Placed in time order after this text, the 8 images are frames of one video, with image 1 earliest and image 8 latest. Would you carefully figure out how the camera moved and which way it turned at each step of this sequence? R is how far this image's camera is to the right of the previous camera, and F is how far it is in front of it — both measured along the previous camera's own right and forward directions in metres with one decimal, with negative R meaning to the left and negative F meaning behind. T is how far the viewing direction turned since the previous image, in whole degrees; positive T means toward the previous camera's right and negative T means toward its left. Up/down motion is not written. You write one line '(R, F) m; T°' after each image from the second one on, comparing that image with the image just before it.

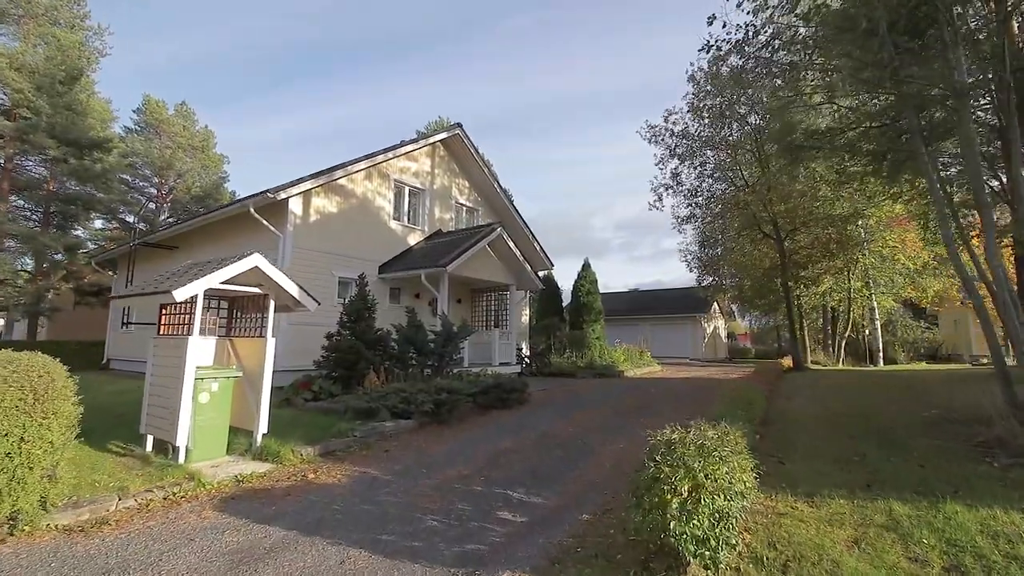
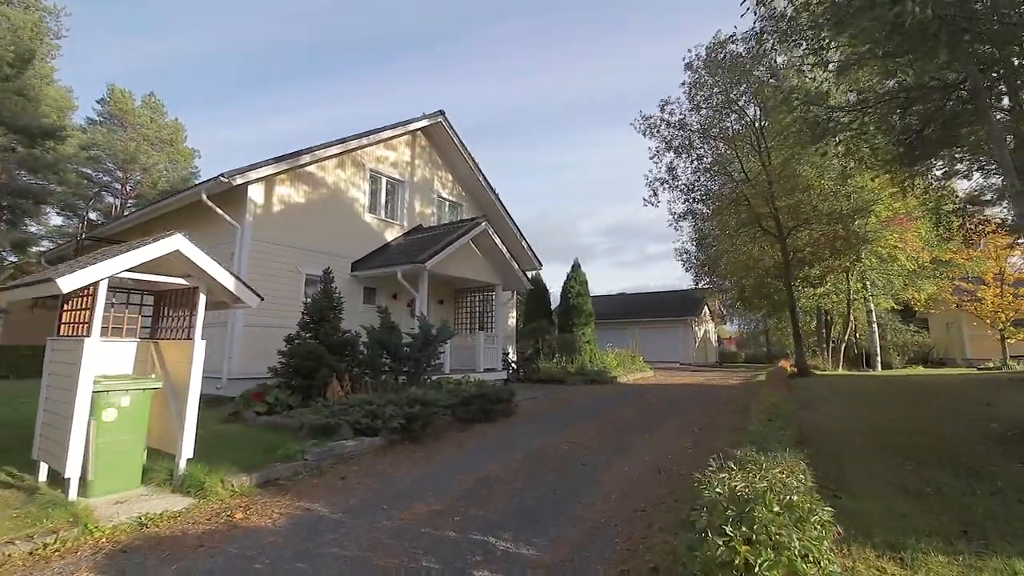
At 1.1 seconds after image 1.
(0.0, +1.3) m; +2°
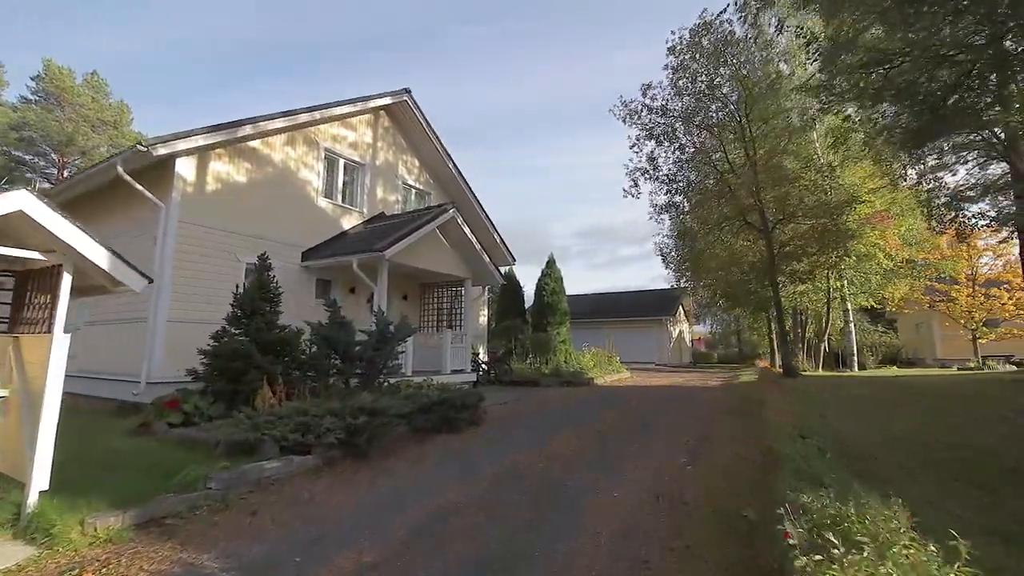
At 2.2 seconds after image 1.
(+0.1, +1.3) m; +3°
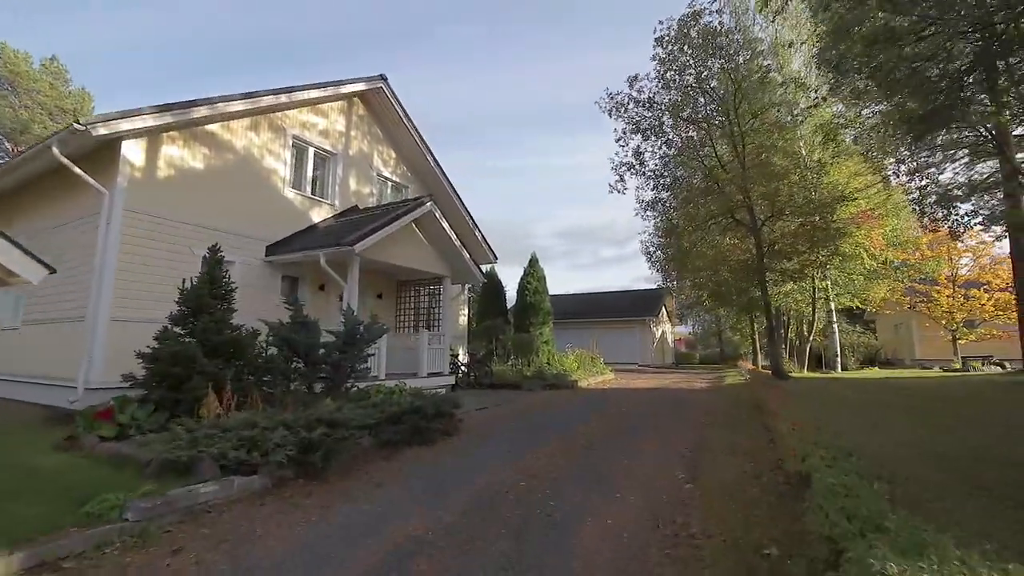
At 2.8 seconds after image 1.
(0.0, +0.7) m; +2°
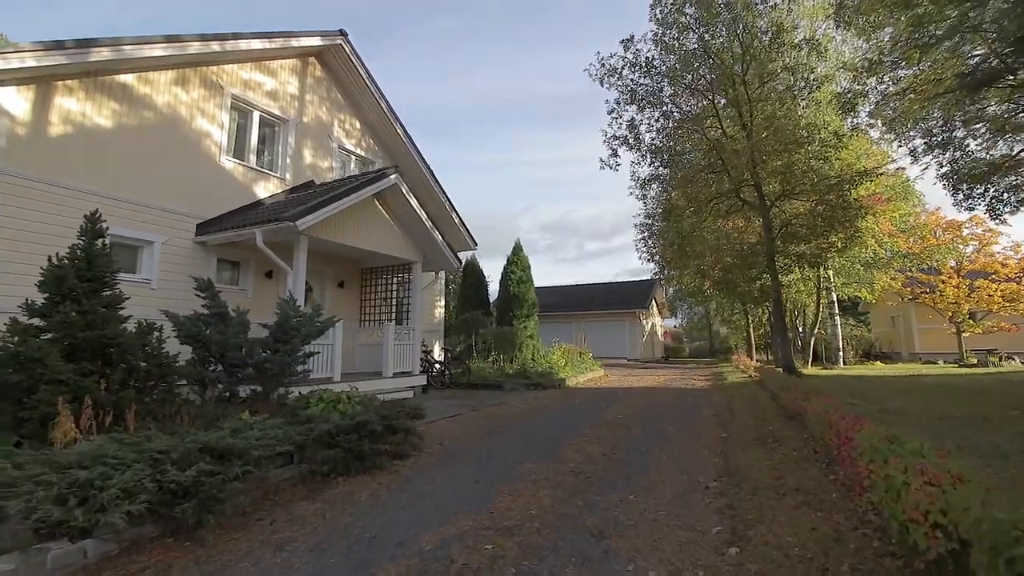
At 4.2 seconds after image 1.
(+0.2, +1.7) m; +1°
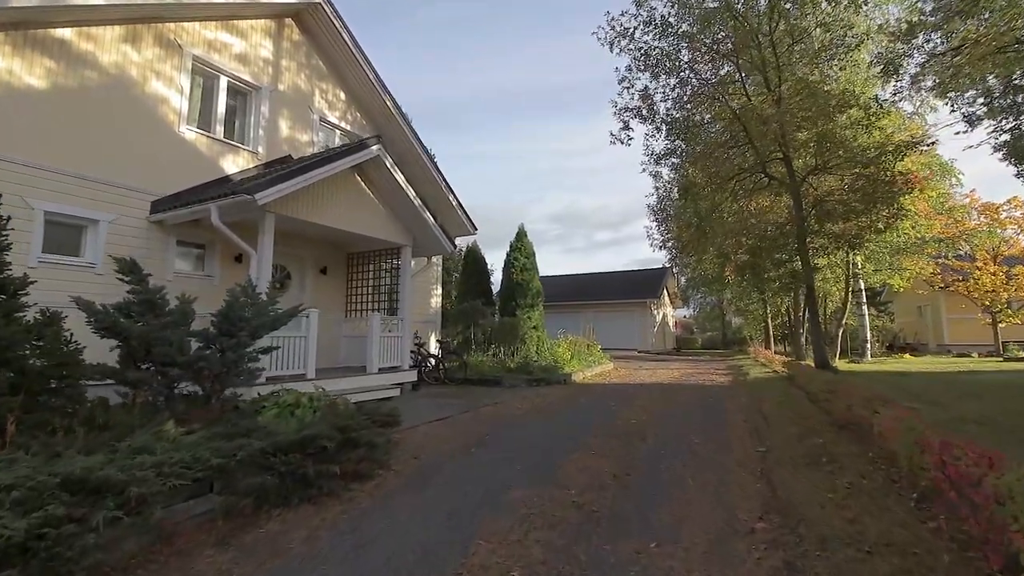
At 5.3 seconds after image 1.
(+0.2, +1.3) m; -1°
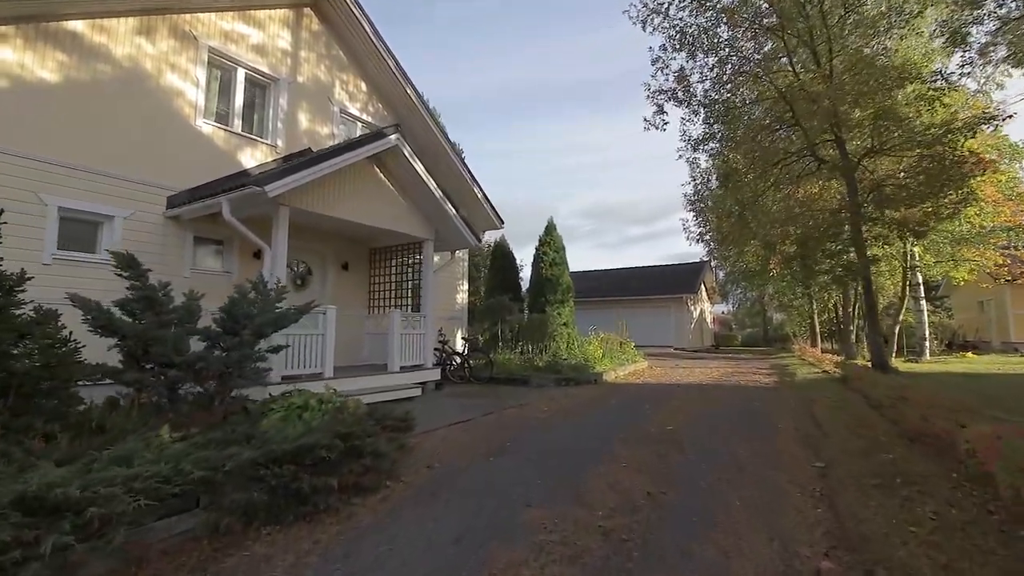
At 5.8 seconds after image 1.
(+0.1, +0.6) m; -4°
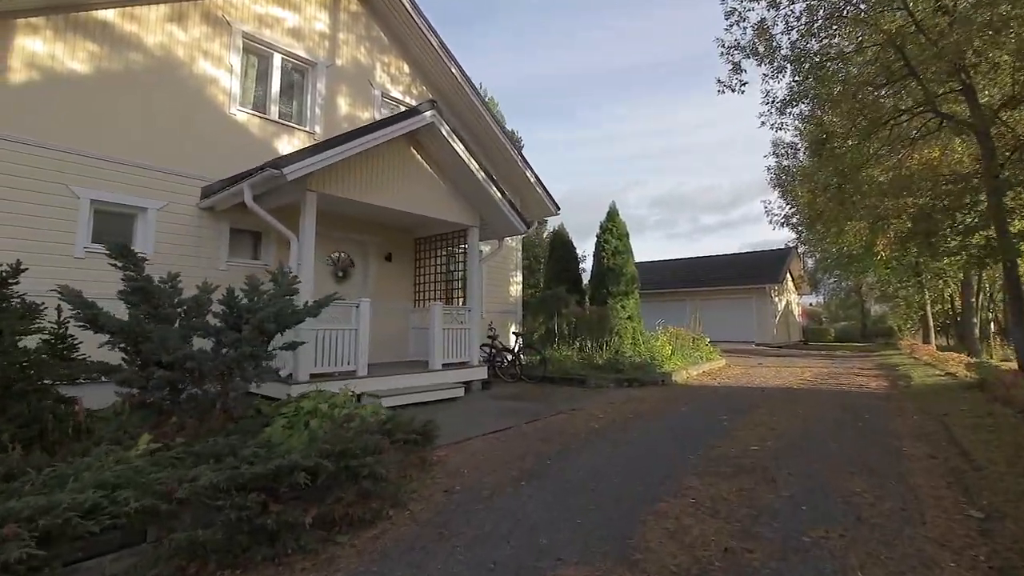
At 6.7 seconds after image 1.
(+0.3, +1.1) m; -8°
